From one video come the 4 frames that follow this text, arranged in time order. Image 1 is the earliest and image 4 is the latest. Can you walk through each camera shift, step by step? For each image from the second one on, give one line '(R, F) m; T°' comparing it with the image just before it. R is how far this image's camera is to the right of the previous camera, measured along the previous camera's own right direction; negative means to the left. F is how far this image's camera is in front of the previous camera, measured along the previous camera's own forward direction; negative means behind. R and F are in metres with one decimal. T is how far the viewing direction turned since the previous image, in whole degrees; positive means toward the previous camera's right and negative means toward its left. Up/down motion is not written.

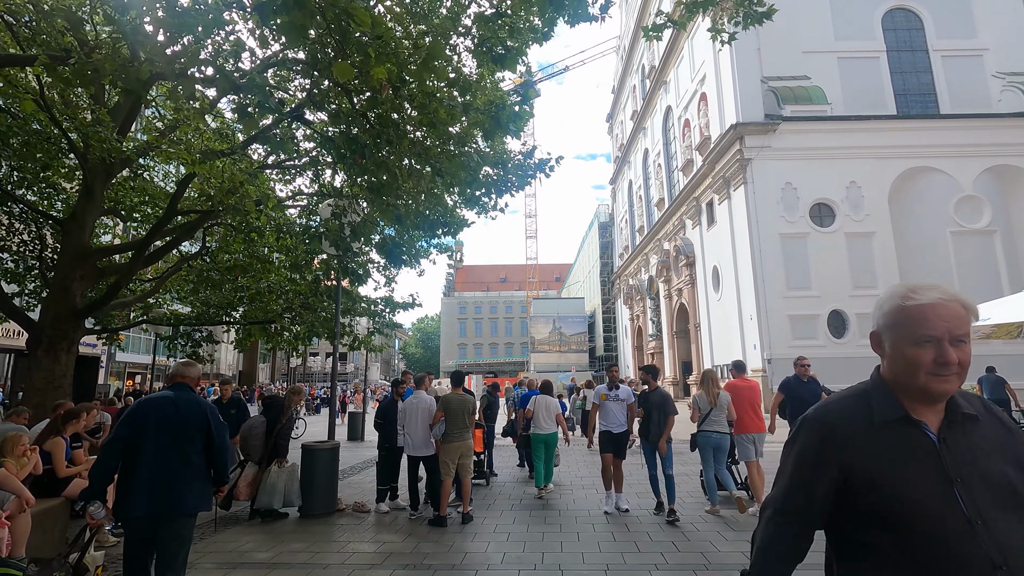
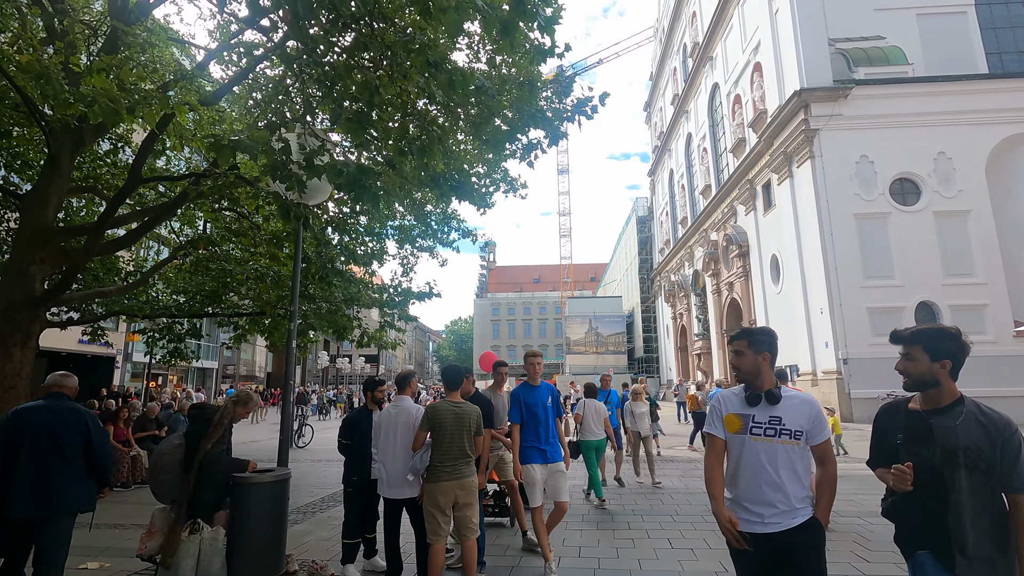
(0.0, +2.1) m; -4°
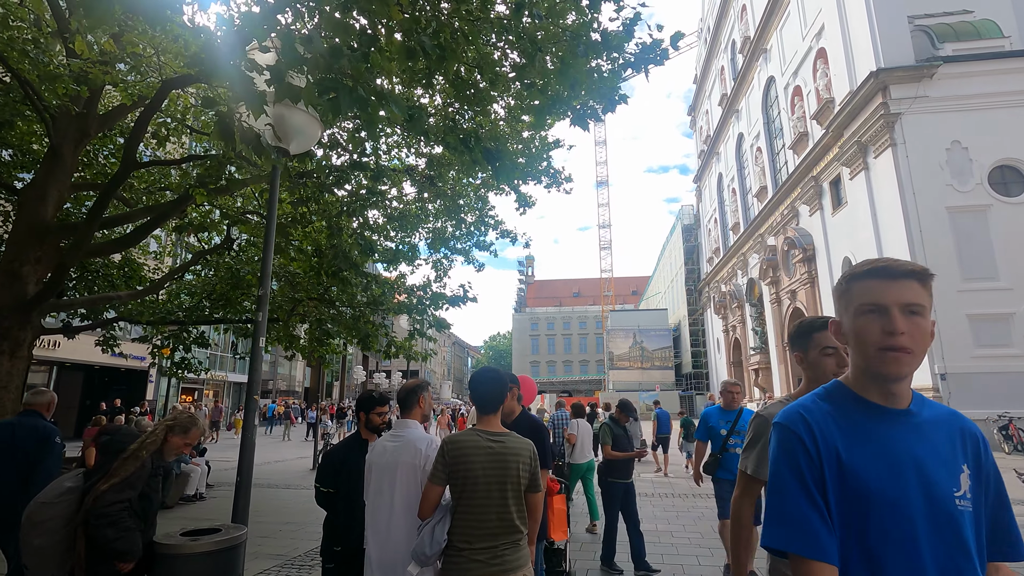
(-0.1, +1.5) m; -4°
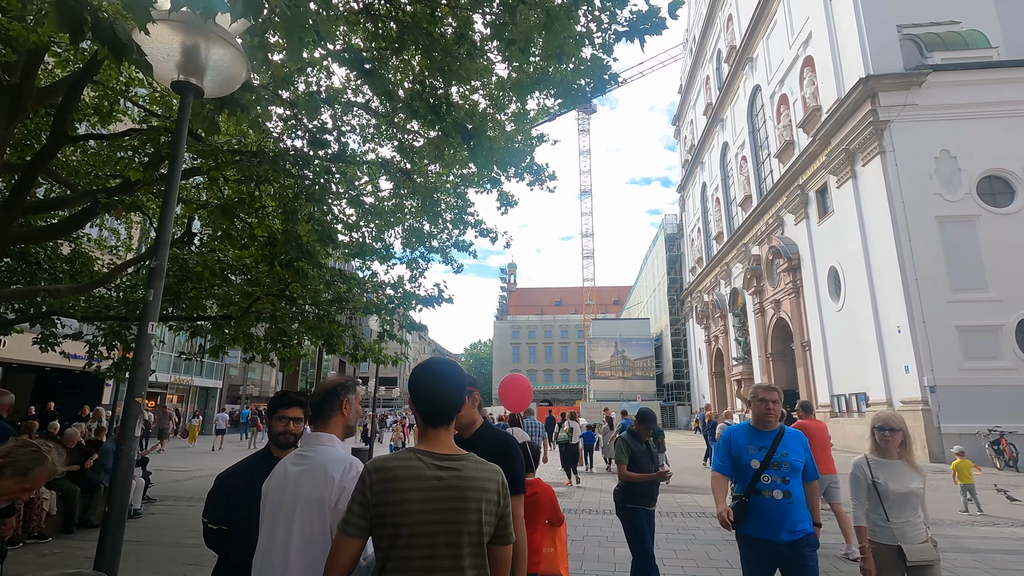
(+0.1, +0.7) m; +2°
